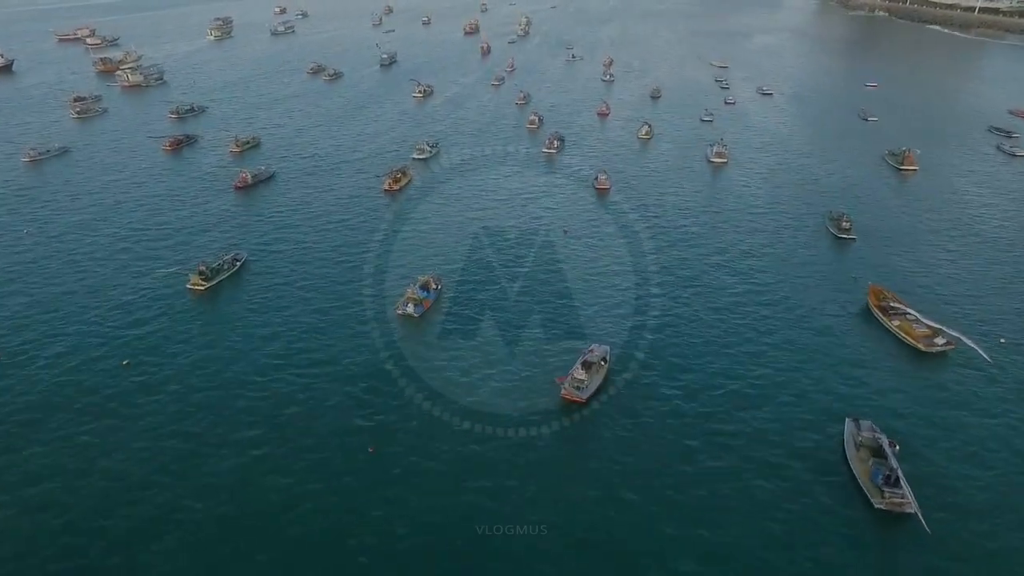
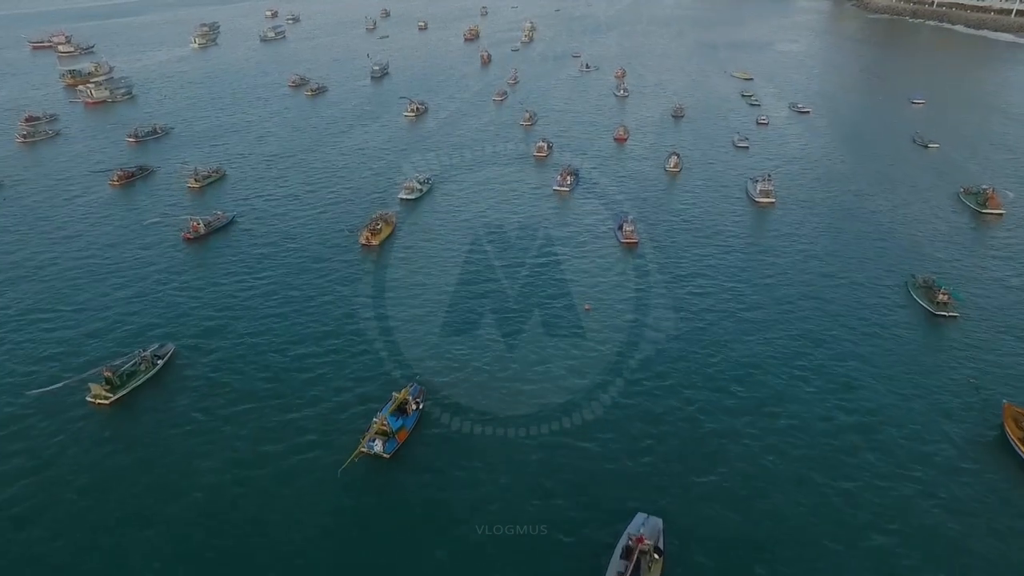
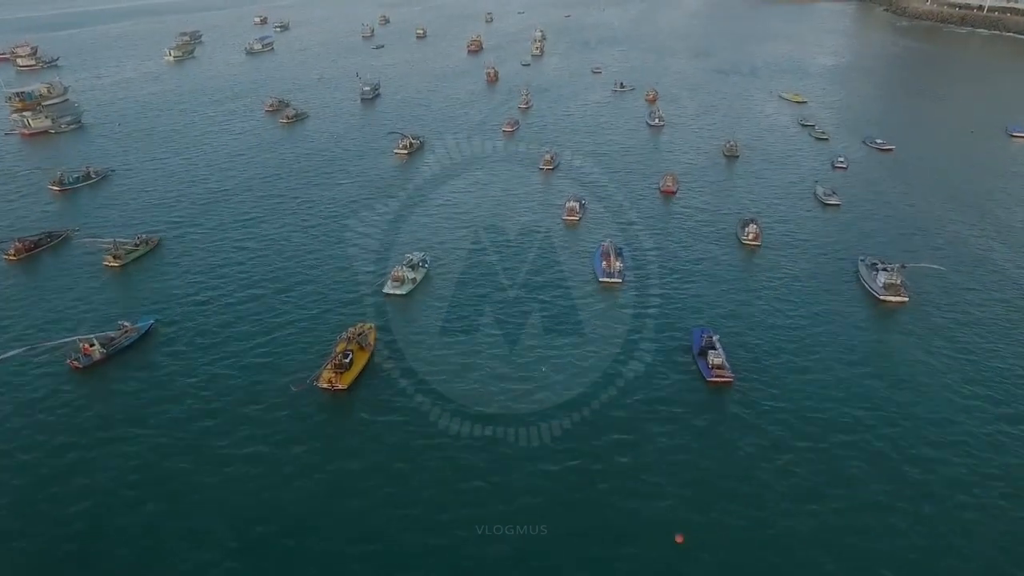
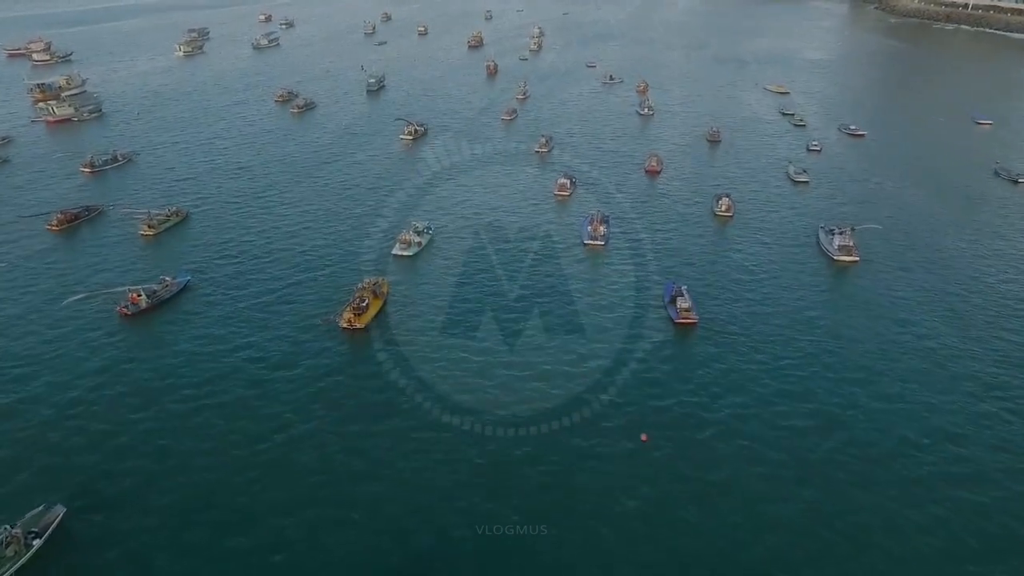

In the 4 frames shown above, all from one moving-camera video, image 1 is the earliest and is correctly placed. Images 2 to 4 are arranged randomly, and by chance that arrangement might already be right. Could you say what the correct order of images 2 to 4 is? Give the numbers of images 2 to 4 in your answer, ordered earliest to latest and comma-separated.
2, 4, 3
